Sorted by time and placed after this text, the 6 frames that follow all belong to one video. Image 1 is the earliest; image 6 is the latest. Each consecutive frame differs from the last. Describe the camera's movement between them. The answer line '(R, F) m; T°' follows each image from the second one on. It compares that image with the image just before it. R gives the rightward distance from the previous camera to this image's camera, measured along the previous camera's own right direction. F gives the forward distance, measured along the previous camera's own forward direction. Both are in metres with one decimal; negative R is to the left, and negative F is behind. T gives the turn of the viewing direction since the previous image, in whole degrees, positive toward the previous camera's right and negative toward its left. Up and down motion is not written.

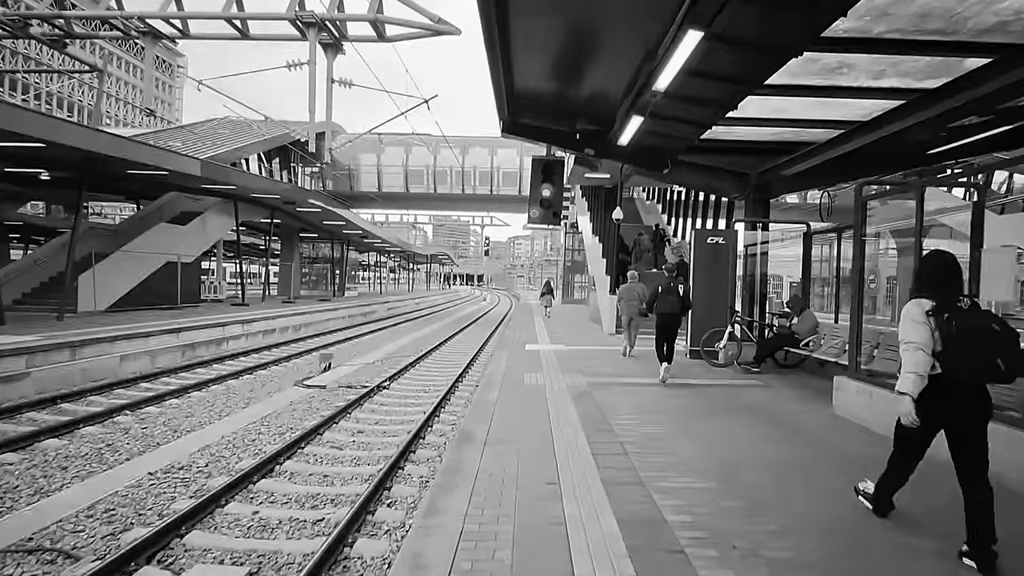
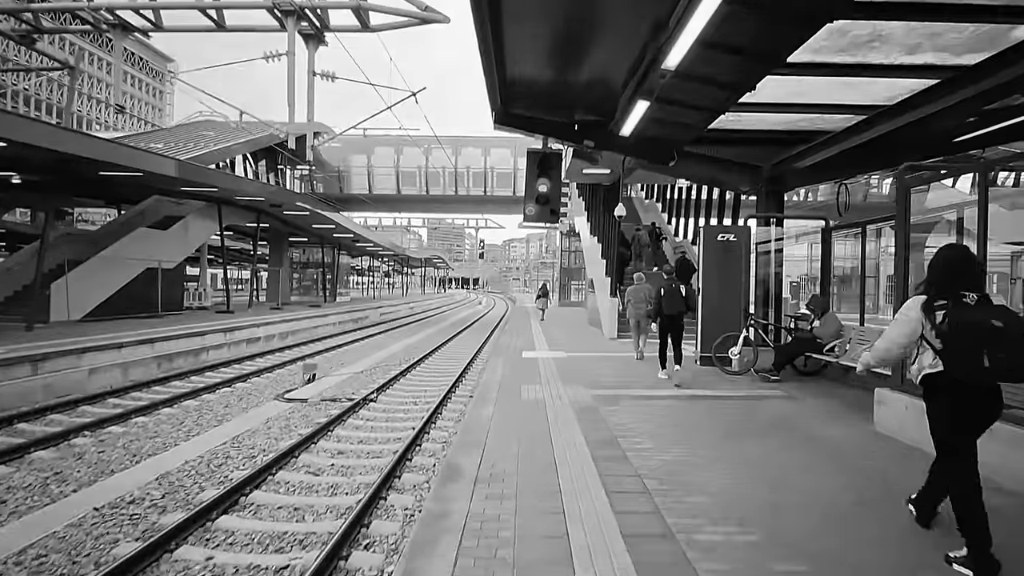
(0.0, +0.8) m; 0°
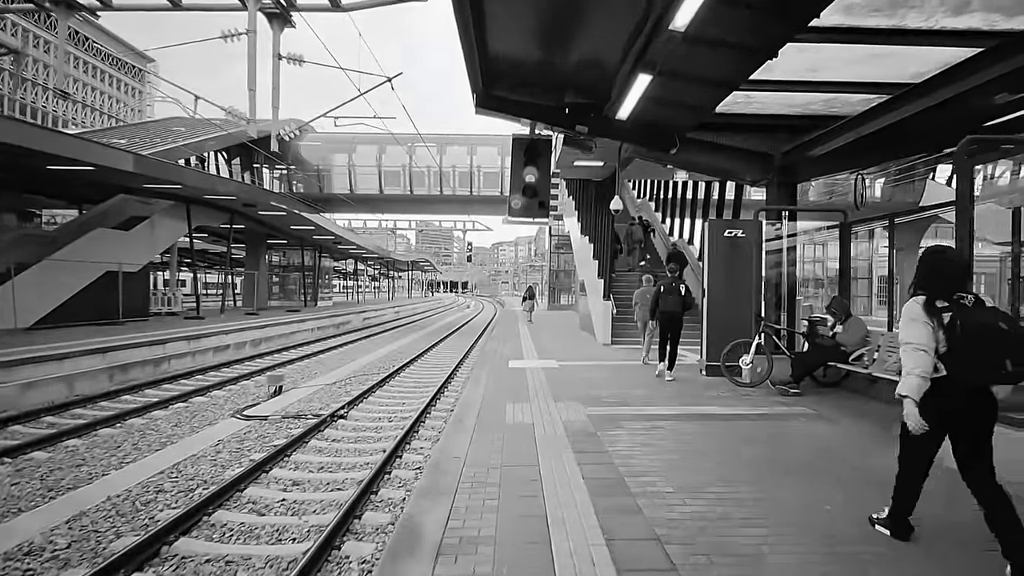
(+0.1, +1.1) m; +1°
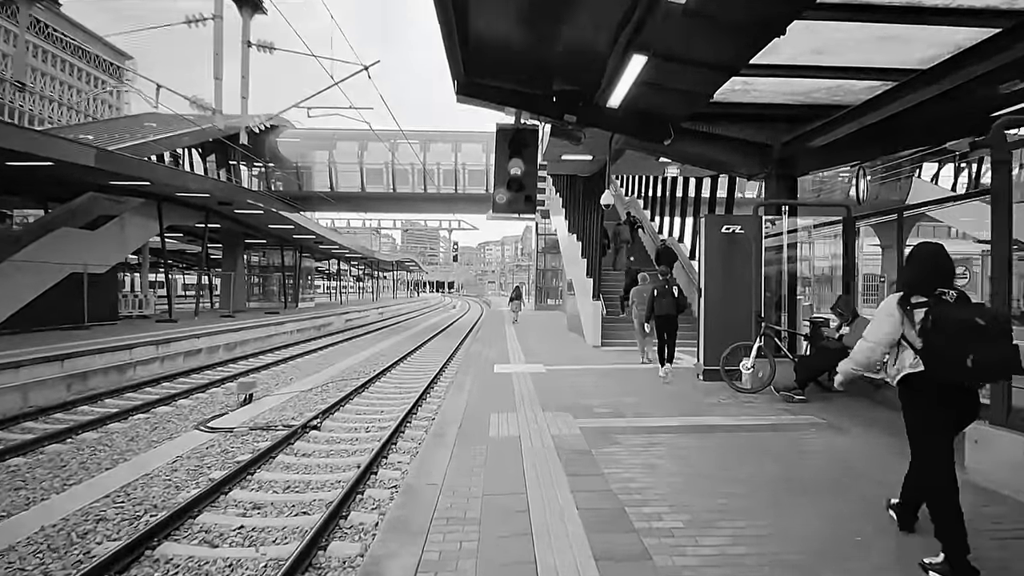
(0.0, +0.6) m; +1°
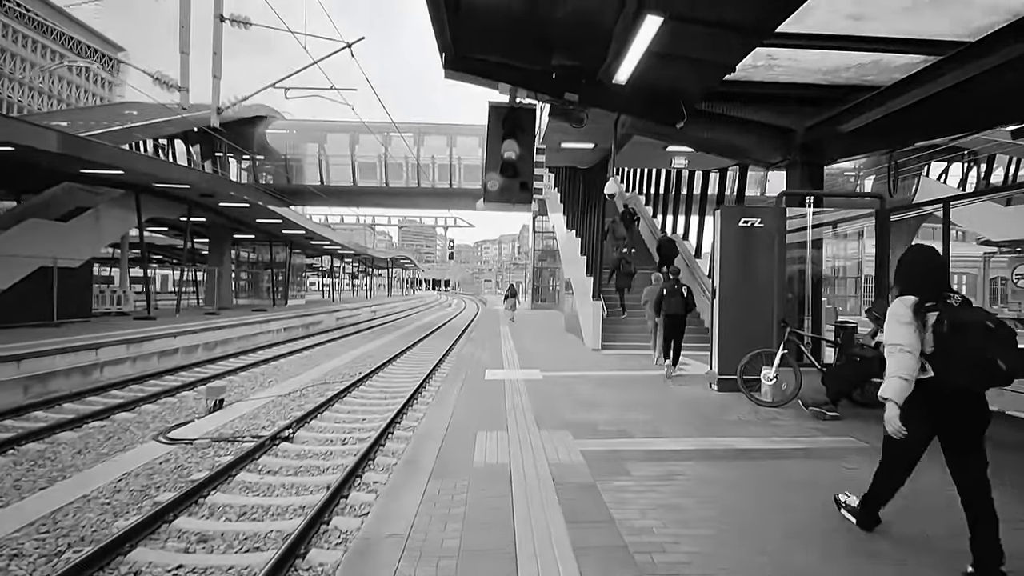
(0.0, +0.9) m; 0°
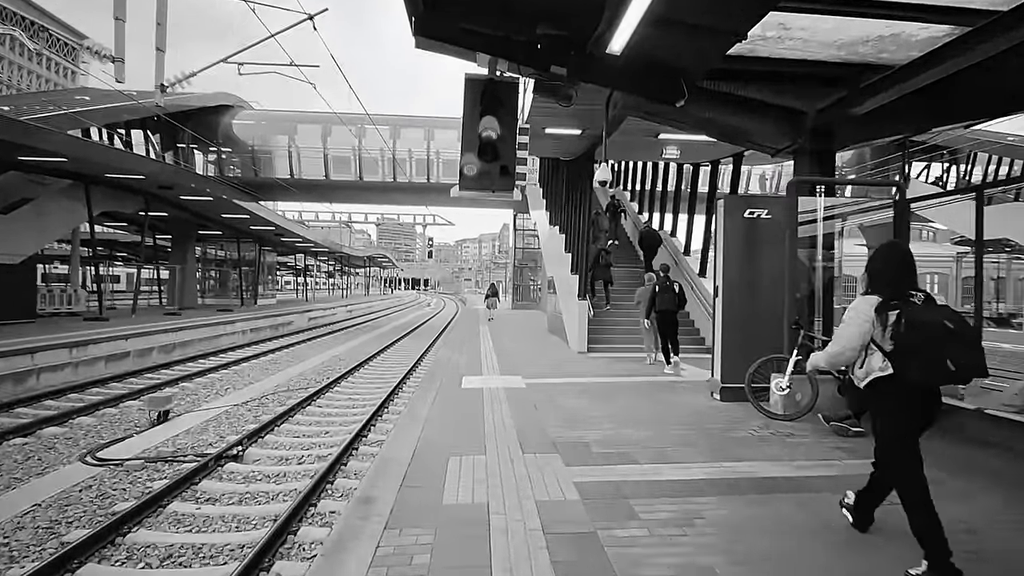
(0.0, +0.9) m; +2°
